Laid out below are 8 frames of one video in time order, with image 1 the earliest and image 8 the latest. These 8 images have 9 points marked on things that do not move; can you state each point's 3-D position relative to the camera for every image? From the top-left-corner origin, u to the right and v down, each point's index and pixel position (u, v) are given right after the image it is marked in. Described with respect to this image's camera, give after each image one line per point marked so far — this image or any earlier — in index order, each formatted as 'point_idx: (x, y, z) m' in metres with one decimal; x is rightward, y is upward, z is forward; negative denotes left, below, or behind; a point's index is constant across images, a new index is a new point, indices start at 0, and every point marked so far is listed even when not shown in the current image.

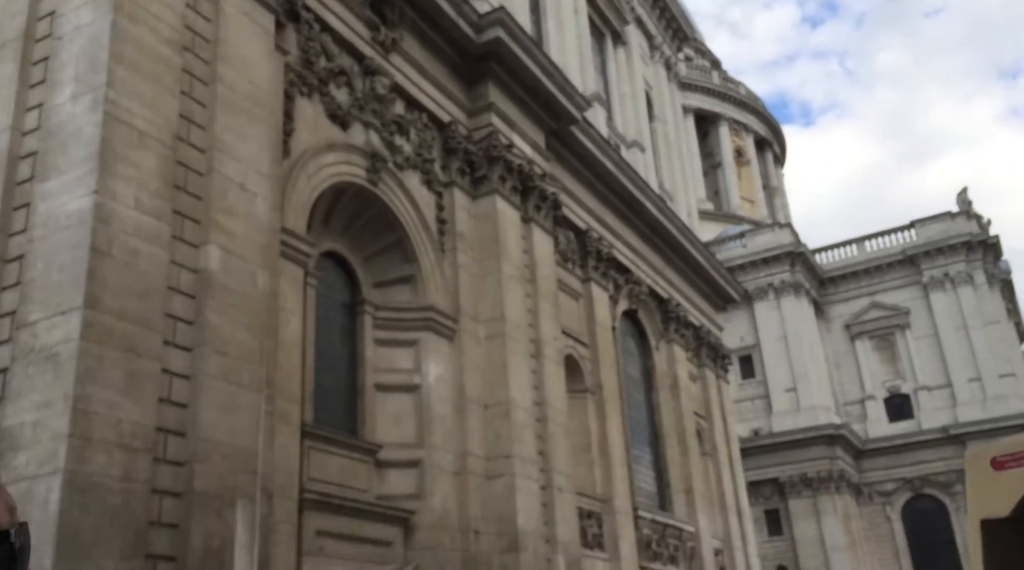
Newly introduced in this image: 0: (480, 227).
0: (-0.6, +1.0, +17.2) m
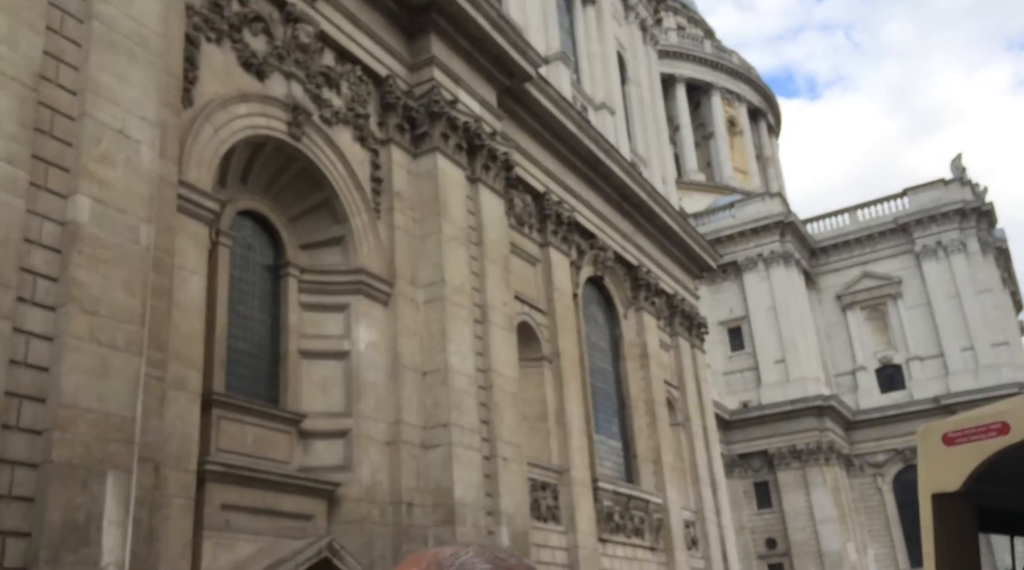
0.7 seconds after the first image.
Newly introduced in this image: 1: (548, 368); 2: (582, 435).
0: (-1.5, +1.6, +16.4) m
1: (+0.7, -1.6, +20.0) m
2: (+1.4, -3.0, +20.1) m
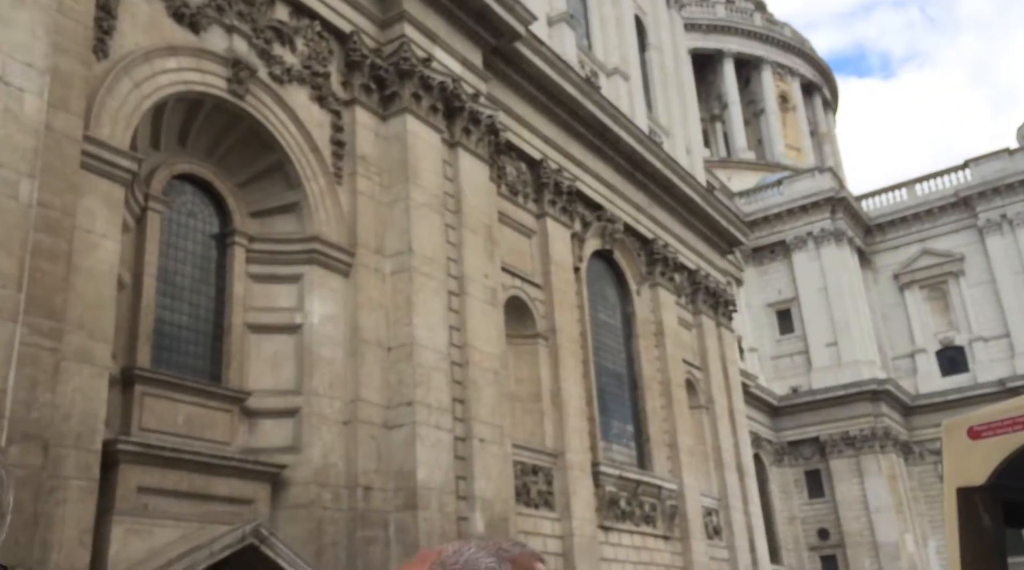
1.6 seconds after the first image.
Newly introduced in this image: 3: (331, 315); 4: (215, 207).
0: (-1.9, +2.1, +15.4) m
1: (+0.6, -1.1, +18.9) m
2: (+1.3, -2.4, +18.9) m
3: (-2.4, -0.4, +13.6) m
4: (-3.9, +1.0, +13.3) m
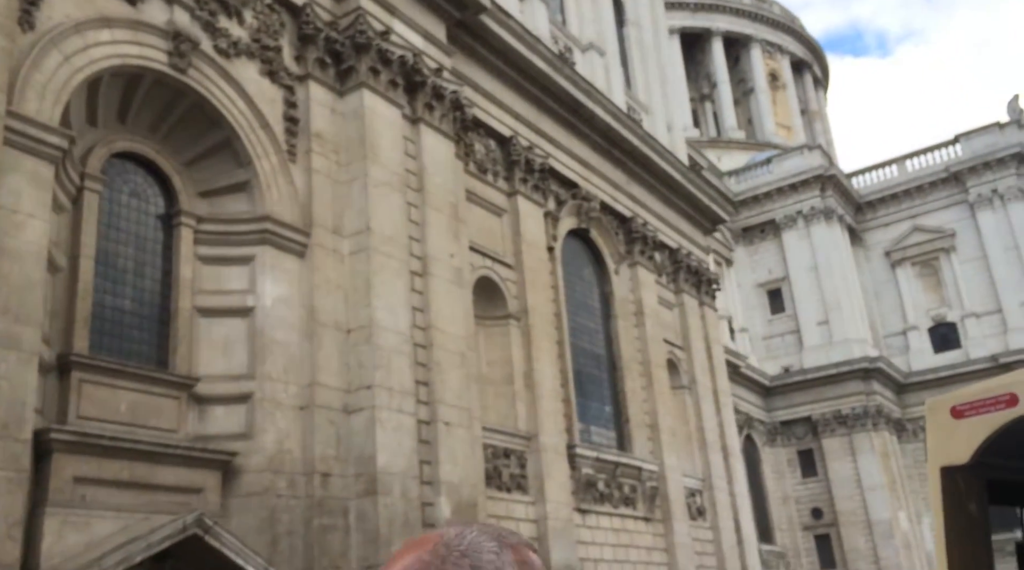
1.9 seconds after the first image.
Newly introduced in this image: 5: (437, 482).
0: (-2.4, +2.3, +14.9) m
1: (+0.1, -0.8, +18.4) m
2: (+0.8, -2.1, +18.5) m
3: (-2.9, -0.2, +13.2) m
4: (-4.4, +1.2, +12.8) m
5: (-1.0, -2.8, +14.2) m
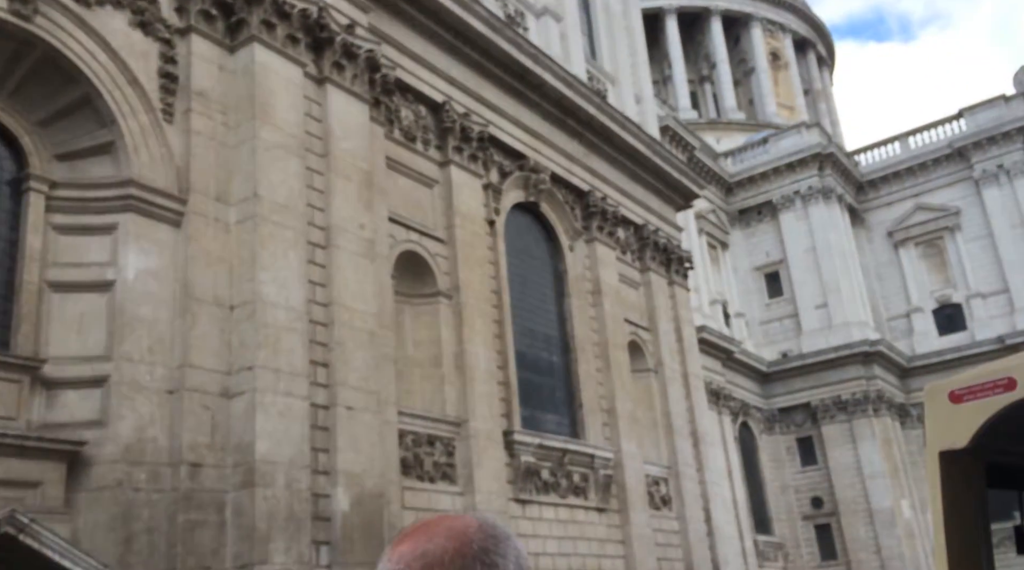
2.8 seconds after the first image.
0: (-3.7, +2.7, +13.6) m
1: (-1.1, -0.3, +17.1) m
2: (-0.4, -1.6, +17.2) m
3: (-4.2, +0.2, +11.9) m
4: (-5.7, +1.6, +11.6) m
5: (-2.3, -2.4, +12.9) m
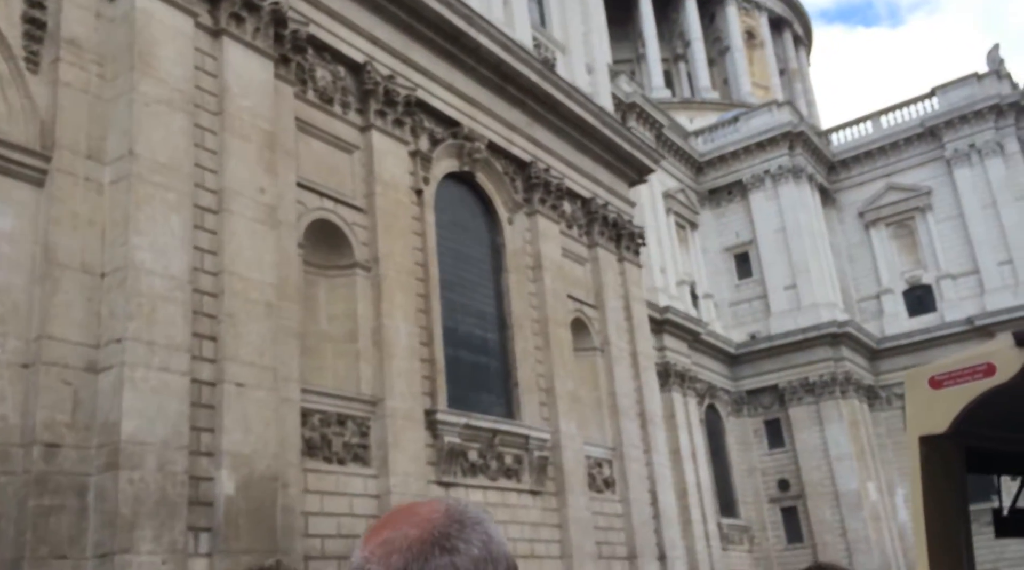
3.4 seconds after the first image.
0: (-4.9, +3.1, +12.5) m
1: (-2.4, +0.1, +16.1) m
2: (-1.6, -1.2, +16.2) m
3: (-5.4, +0.6, +10.9) m
4: (-6.9, +1.9, +10.5) m
5: (-3.4, -2.0, +11.9) m
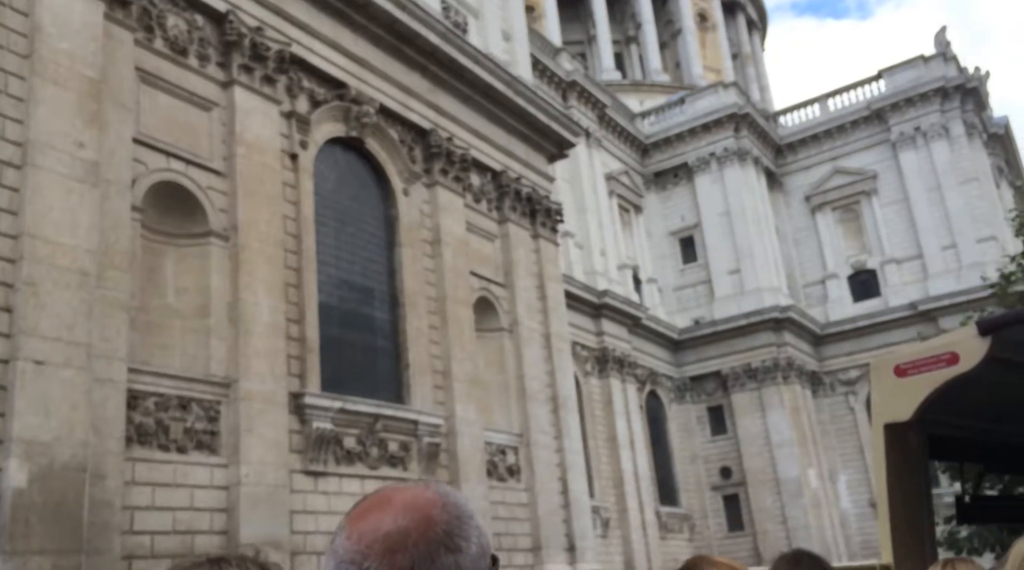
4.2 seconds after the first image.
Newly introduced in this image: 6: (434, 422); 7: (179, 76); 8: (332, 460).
0: (-6.6, +3.5, +10.9) m
1: (-4.2, +0.5, +14.6) m
2: (-3.5, -0.7, +14.8) m
3: (-7.1, +0.9, +9.3) m
4: (-8.6, +2.3, +8.9) m
5: (-5.2, -1.6, +10.4) m
6: (-1.4, -2.4, +18.1) m
7: (-4.8, +3.0, +14.7) m
8: (-2.8, -2.7, +15.5) m
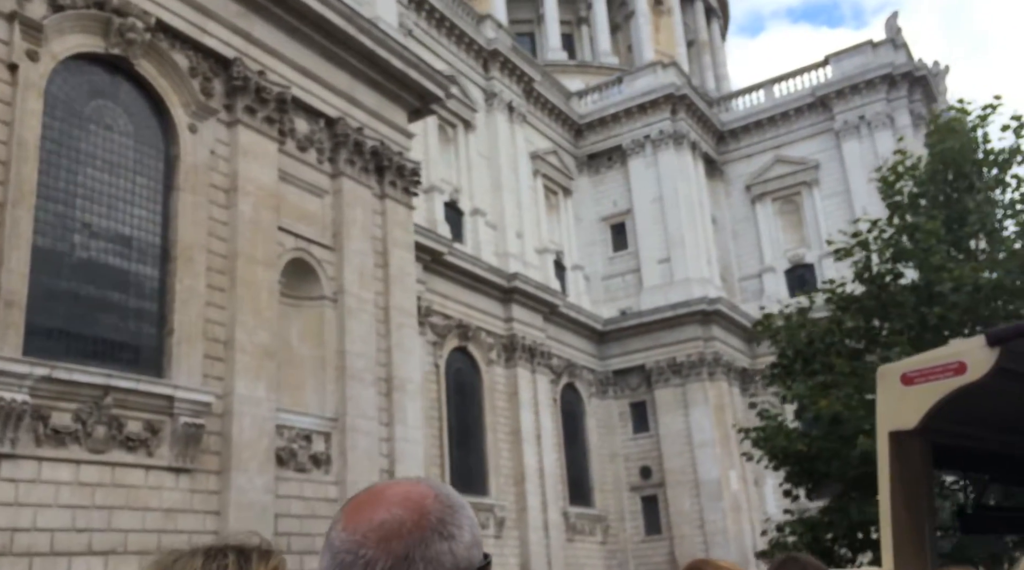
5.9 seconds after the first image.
0: (-9.6, +4.4, +7.8) m
1: (-7.3, +1.4, +11.6) m
2: (-6.6, +0.1, +11.7) m
3: (-10.1, +1.8, +6.1) m
4: (-11.5, +3.3, +5.7) m
5: (-8.3, -0.8, +7.3) m
6: (-4.7, -1.7, +15.1) m
7: (-7.9, +3.9, +11.6) m
8: (-6.0, -1.9, +12.5) m
